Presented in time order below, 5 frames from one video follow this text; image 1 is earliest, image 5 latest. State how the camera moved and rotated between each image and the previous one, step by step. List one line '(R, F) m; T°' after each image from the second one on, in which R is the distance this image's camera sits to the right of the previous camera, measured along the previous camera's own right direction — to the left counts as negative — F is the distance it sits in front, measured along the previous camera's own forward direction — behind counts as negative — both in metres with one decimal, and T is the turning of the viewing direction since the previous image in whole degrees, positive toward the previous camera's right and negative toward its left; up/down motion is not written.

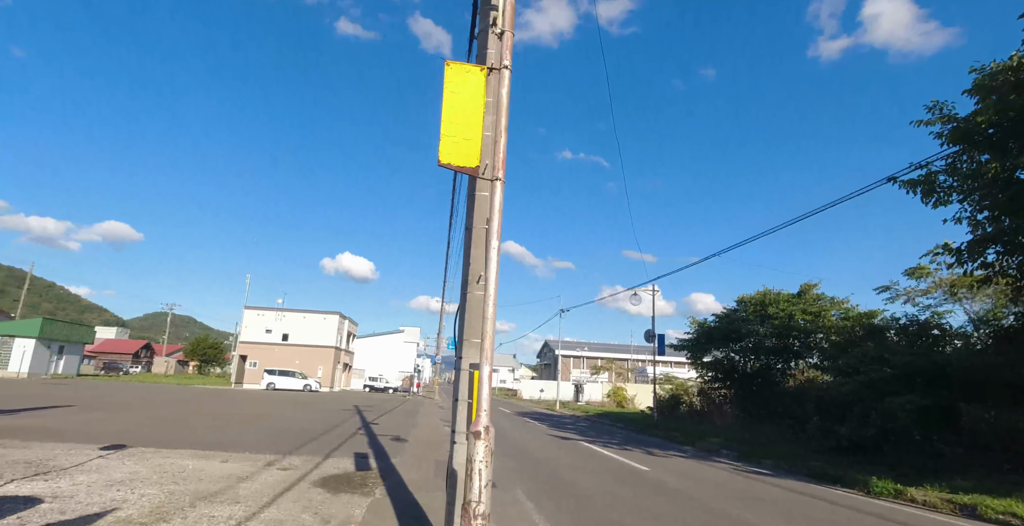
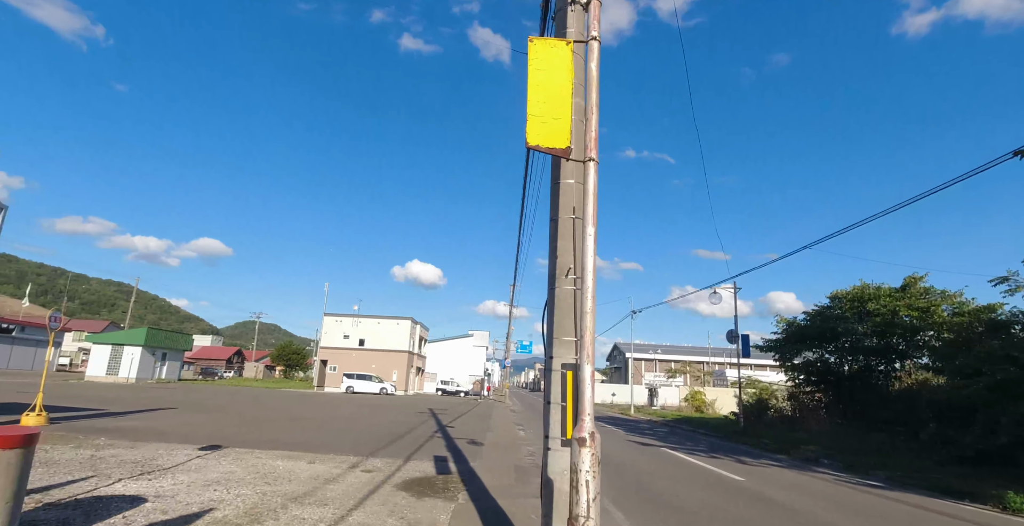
(-0.2, +0.3) m; -7°
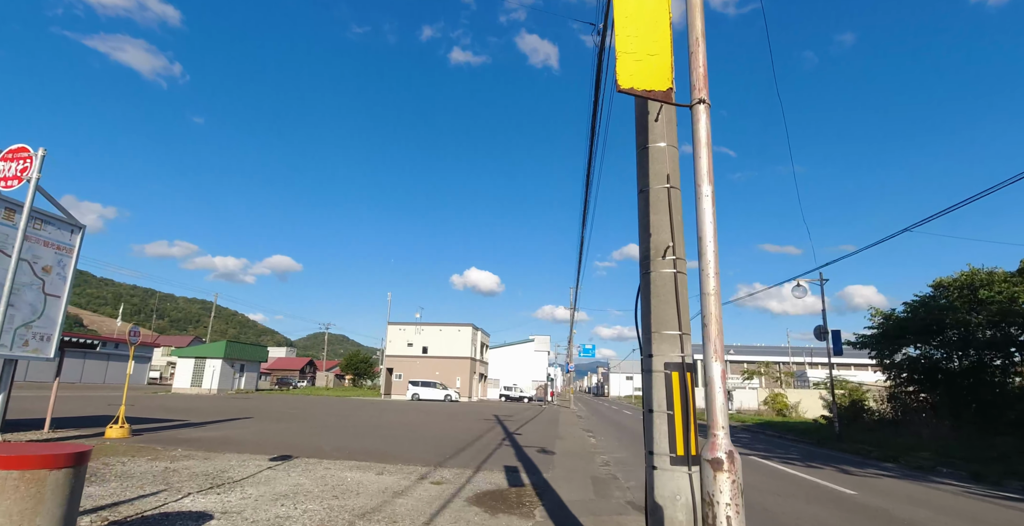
(-0.2, +0.6) m; -6°
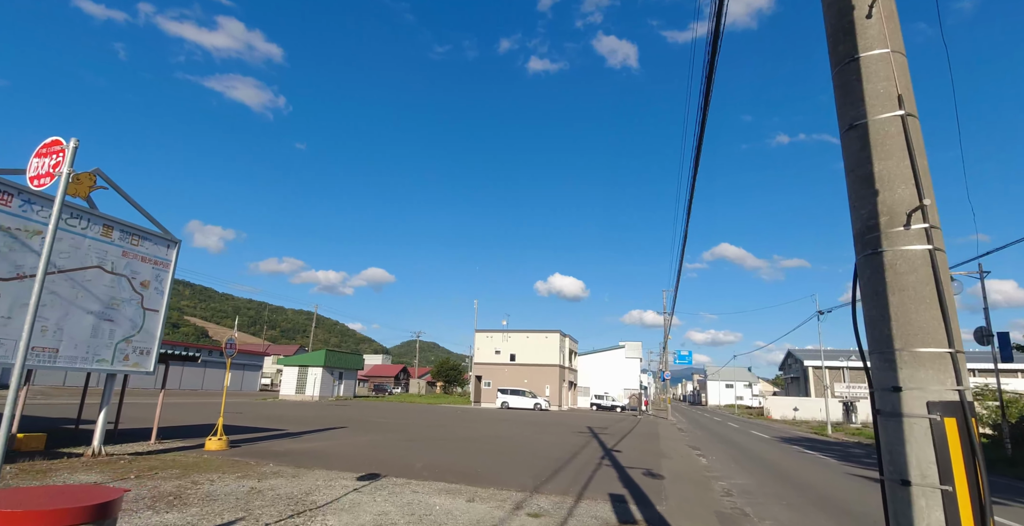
(-0.2, +1.1) m; -9°
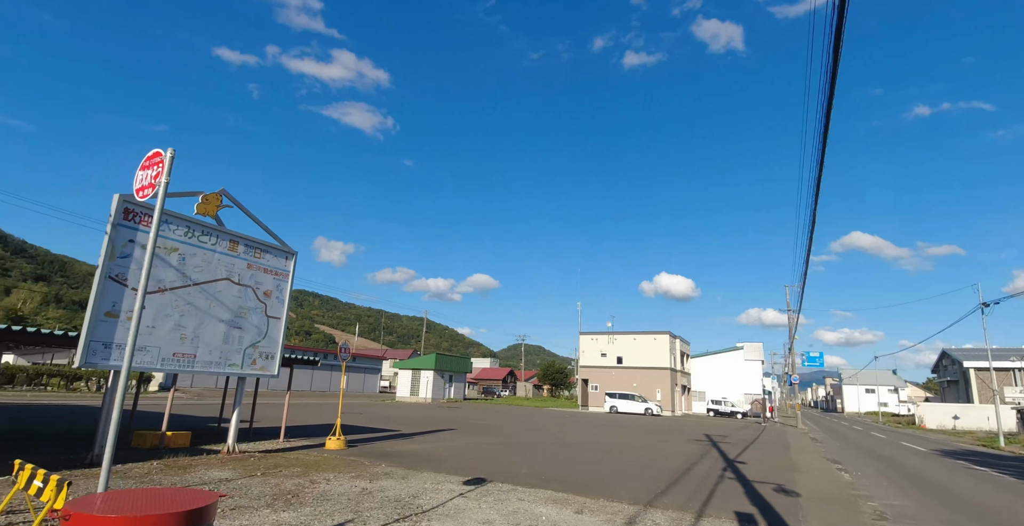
(0.0, +0.4) m; -11°
